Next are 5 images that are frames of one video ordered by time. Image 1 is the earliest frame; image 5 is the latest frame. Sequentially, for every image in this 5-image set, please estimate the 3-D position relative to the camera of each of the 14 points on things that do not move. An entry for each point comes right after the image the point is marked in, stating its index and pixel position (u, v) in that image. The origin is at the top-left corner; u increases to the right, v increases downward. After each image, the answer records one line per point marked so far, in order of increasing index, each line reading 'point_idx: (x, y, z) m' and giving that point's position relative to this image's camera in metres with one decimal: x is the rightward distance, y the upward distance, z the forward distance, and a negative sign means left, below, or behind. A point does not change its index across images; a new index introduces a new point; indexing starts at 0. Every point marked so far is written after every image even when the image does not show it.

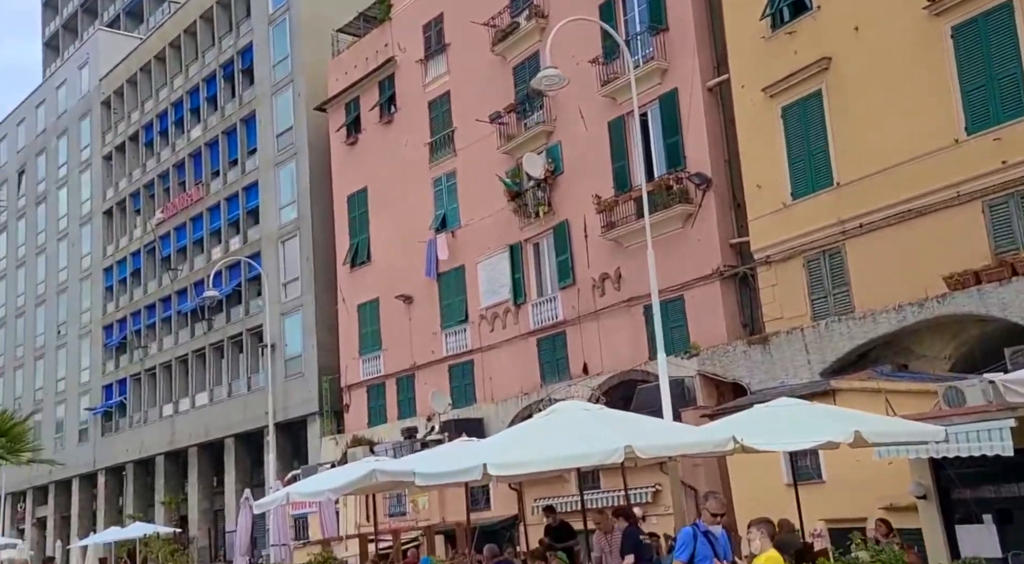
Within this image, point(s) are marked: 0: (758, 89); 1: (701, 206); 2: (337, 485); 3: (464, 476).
0: (+4.2, +3.3, +18.7) m
1: (+3.4, +1.4, +19.8) m
2: (-2.6, -3.0, +16.1) m
3: (-0.5, -1.9, +10.4) m
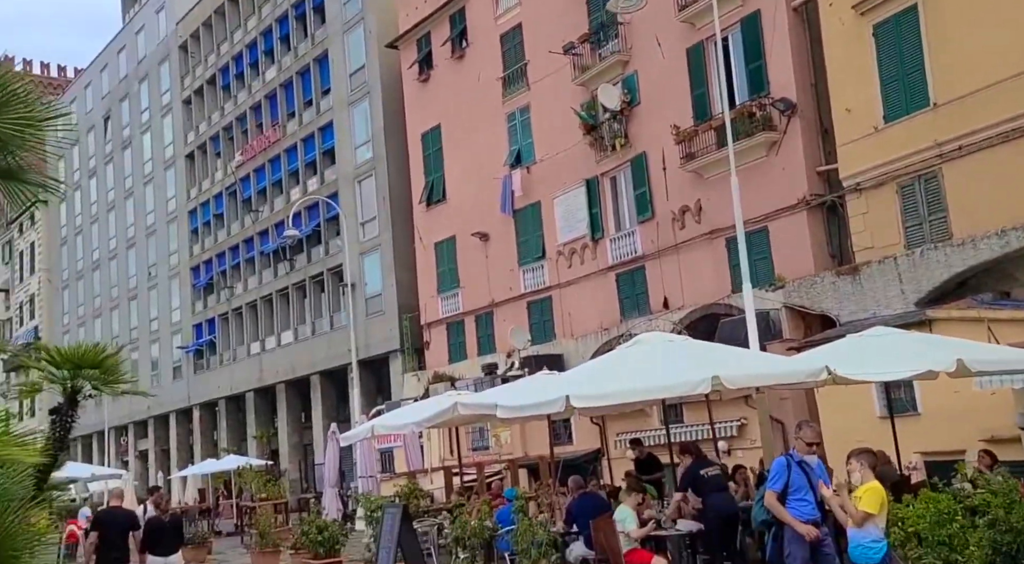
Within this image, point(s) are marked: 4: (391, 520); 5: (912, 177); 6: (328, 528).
0: (+5.5, +4.5, +18.1) m
1: (+4.8, +2.6, +19.3) m
2: (-1.4, -2.1, +16.2) m
3: (+0.3, -1.2, +10.4) m
4: (-1.5, -3.0, +13.6) m
5: (+6.2, +1.6, +17.1) m
6: (-2.7, -3.7, +16.3) m
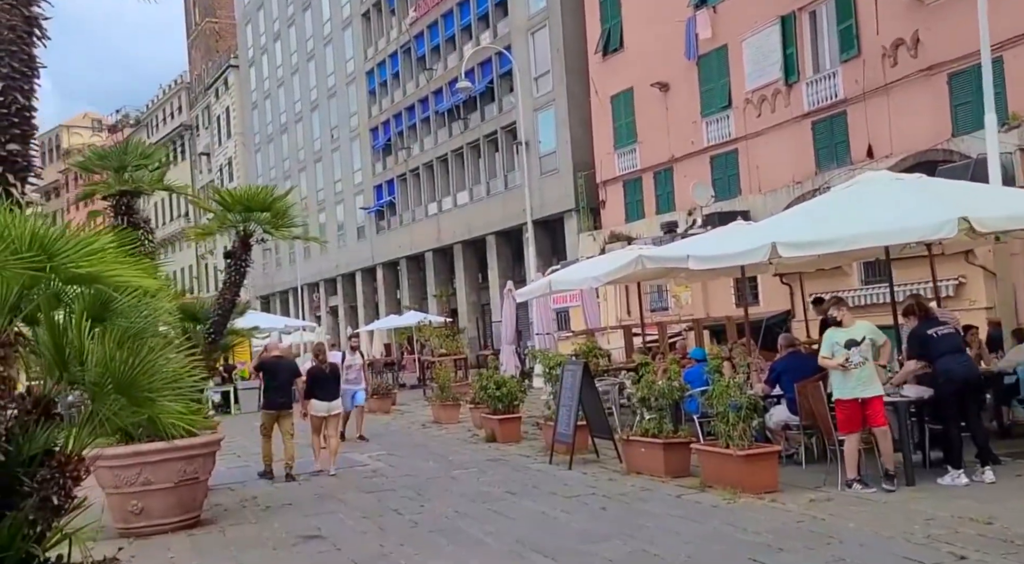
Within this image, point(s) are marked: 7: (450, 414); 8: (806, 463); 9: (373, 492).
0: (+8.3, +6.8, +15.2) m
1: (+7.8, +5.1, +16.8) m
2: (+1.2, +0.1, +15.3) m
3: (+2.0, +0.2, +9.2) m
4: (+0.7, -1.1, +12.9) m
5: (+8.8, +3.8, +14.5) m
6: (-0.1, -1.5, +15.8) m
7: (-1.1, -2.3, +19.4) m
8: (+2.7, -1.7, +10.1) m
9: (-1.6, -2.4, +12.6) m
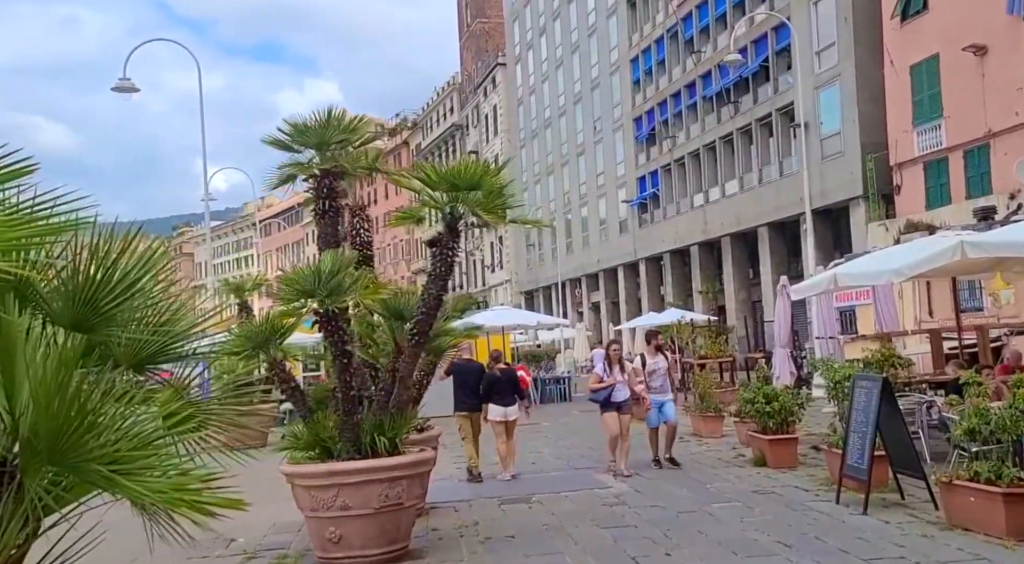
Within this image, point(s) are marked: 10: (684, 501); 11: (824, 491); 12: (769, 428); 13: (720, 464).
0: (+11.2, +6.8, +10.4) m
1: (+11.1, +5.1, +12.0) m
2: (+4.3, +0.2, +12.2) m
3: (+3.6, +0.3, +6.1) m
4: (+3.2, -1.0, +9.9) m
5: (+11.6, +3.8, +9.5) m
6: (+3.2, -1.4, +13.0) m
7: (+3.1, -2.2, +16.7) m
8: (+4.5, -1.6, +6.8) m
9: (+0.9, -2.3, +10.2) m
10: (+1.8, -2.3, +11.3) m
11: (+3.1, -2.1, +11.0) m
12: (+3.1, -1.7, +13.1) m
13: (+2.6, -2.3, +13.8) m
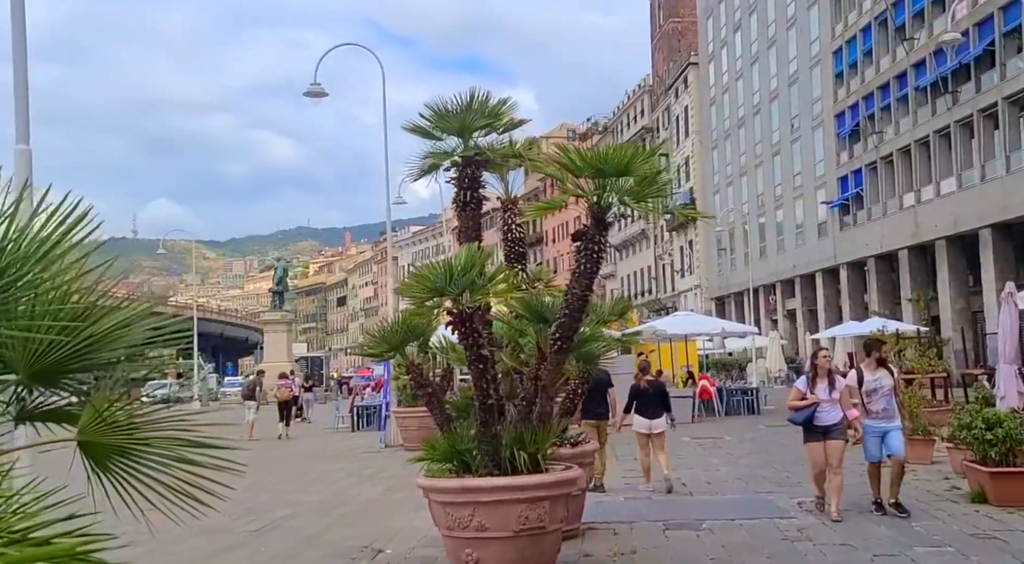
0: (+12.5, +6.6, +6.9) m
1: (+12.7, +4.9, +8.5) m
2: (+6.0, +0.2, +9.9) m
3: (+4.2, +0.3, +4.0) m
4: (+4.4, -1.0, +7.9) m
5: (+12.7, +3.6, +6.0) m
6: (+4.9, -1.4, +10.9) m
7: (+5.4, -2.3, +14.5) m
8: (+5.1, -1.6, +4.5) m
9: (+2.2, -2.2, +8.5) m
10: (+3.2, -2.2, +9.4) m
11: (+4.5, -2.1, +8.9) m
12: (+4.8, -1.8, +11.0) m
13: (+4.5, -2.3, +11.7) m
